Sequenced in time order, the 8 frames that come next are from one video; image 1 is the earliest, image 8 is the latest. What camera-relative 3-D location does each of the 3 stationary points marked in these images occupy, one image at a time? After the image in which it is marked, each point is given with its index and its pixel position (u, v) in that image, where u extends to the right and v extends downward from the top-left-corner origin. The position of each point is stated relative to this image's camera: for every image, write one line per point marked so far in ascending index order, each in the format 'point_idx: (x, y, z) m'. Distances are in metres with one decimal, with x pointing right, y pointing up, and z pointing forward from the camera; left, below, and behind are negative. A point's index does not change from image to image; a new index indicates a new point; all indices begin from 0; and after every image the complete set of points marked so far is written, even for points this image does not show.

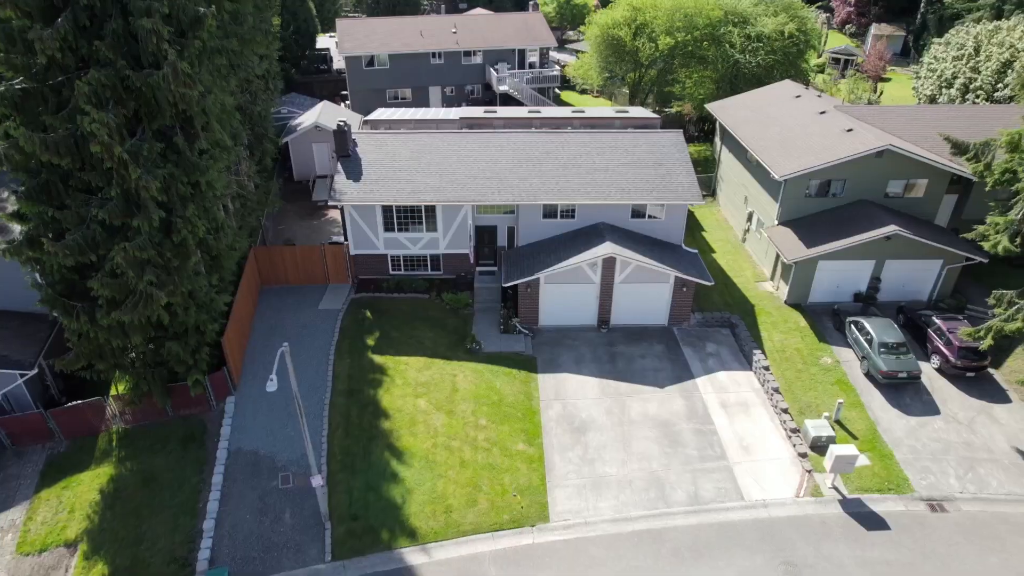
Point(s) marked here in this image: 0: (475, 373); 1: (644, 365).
0: (-1.1, -2.4, +18.7) m
1: (+3.9, -2.2, +19.2) m
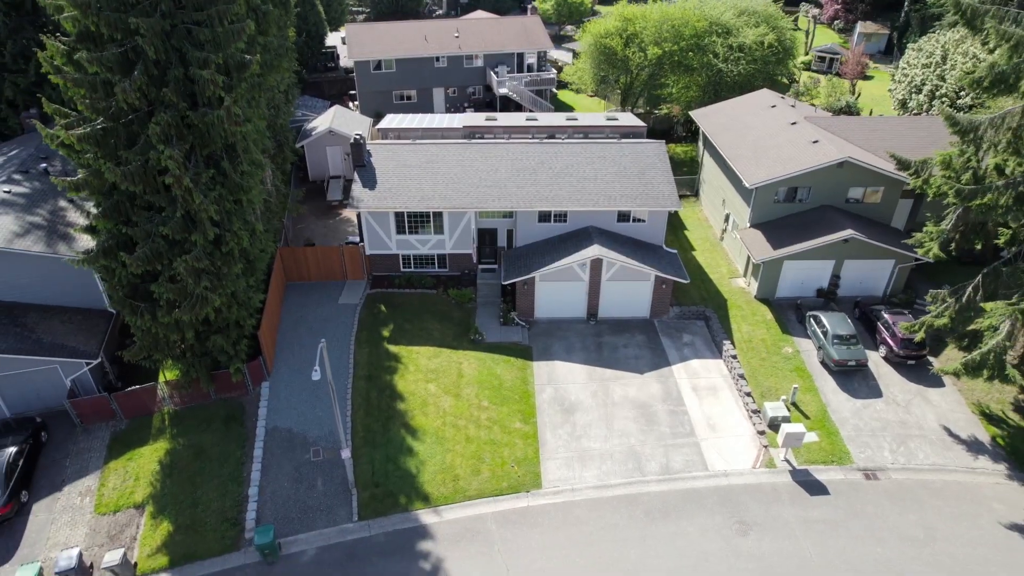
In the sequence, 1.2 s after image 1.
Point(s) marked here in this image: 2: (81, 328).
0: (-1.1, -2.3, +21.3) m
1: (+3.8, -2.2, +21.8) m
2: (-12.9, -1.2, +19.8) m
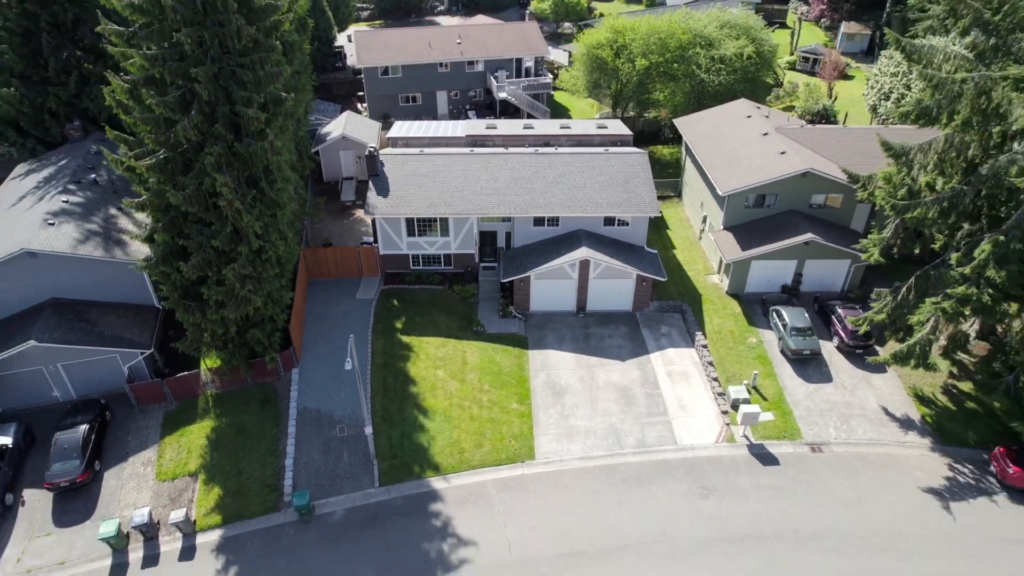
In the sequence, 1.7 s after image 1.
0: (-1.2, -2.3, +24.3) m
1: (+3.7, -2.1, +24.8) m
2: (-13.0, -1.2, +22.7) m
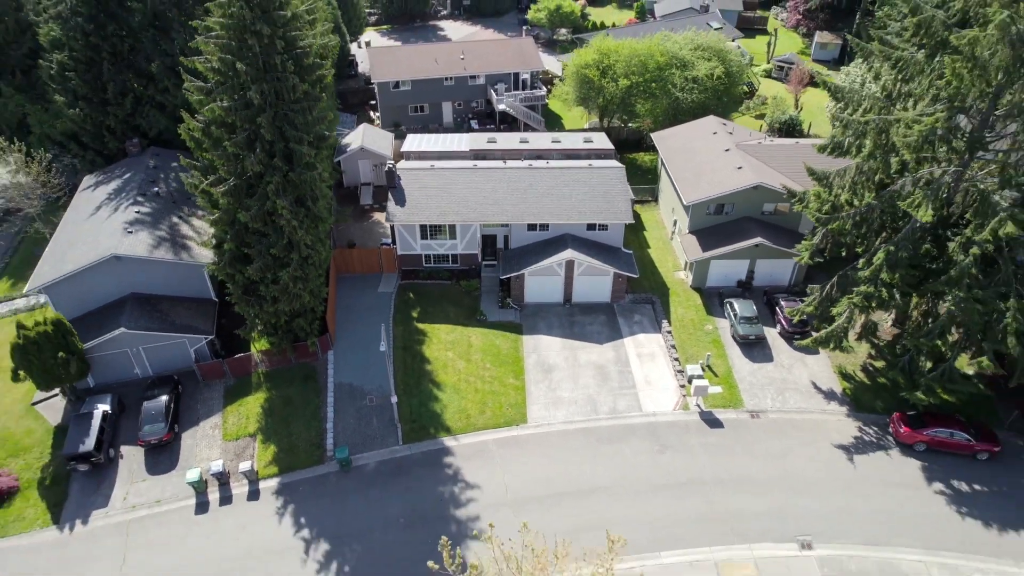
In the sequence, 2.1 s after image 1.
0: (-1.3, -2.1, +29.2) m
1: (+3.6, -1.9, +29.7) m
2: (-13.1, -1.1, +27.6) m
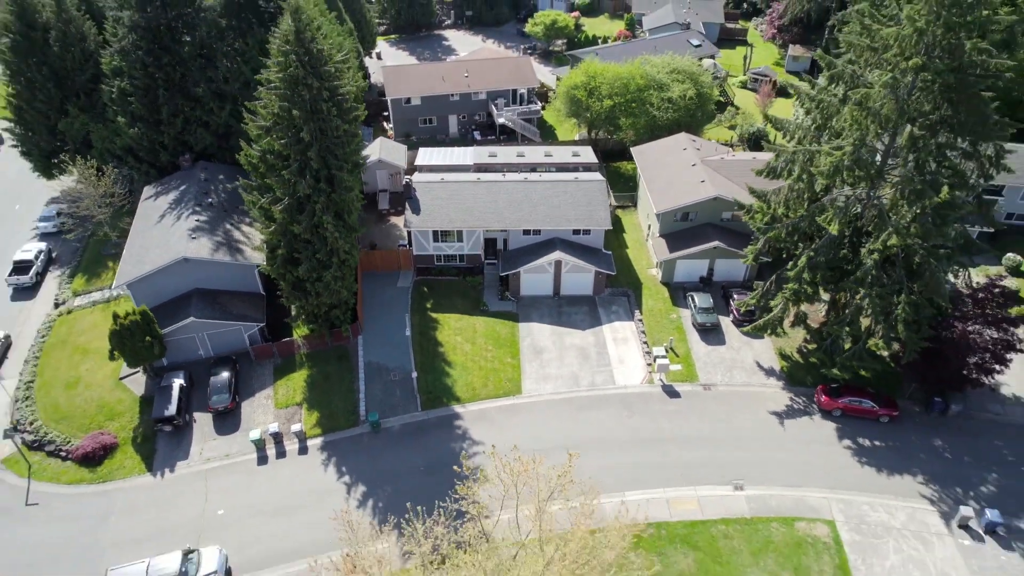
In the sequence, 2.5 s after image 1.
0: (-1.4, -1.8, +35.1) m
1: (+3.5, -1.6, +35.5) m
2: (-13.3, -0.8, +33.5) m
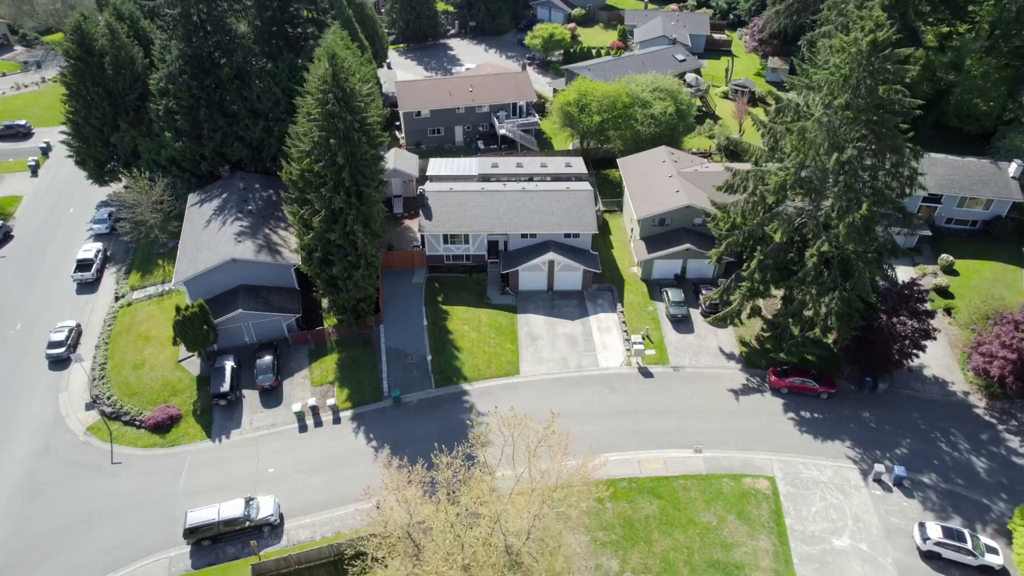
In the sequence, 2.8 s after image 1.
0: (-1.5, -1.6, +40.7) m
1: (+3.5, -1.4, +41.2) m
2: (-13.3, -0.6, +39.1) m
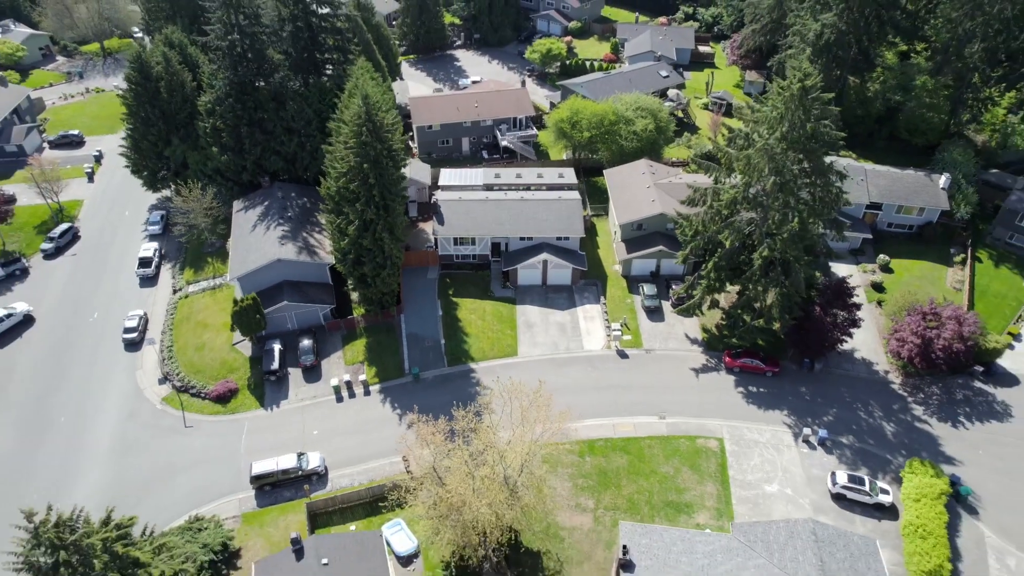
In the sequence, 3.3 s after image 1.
0: (-1.5, -1.2, +48.1) m
1: (+3.4, -1.0, +48.5) m
2: (-13.3, -0.3, +46.5) m
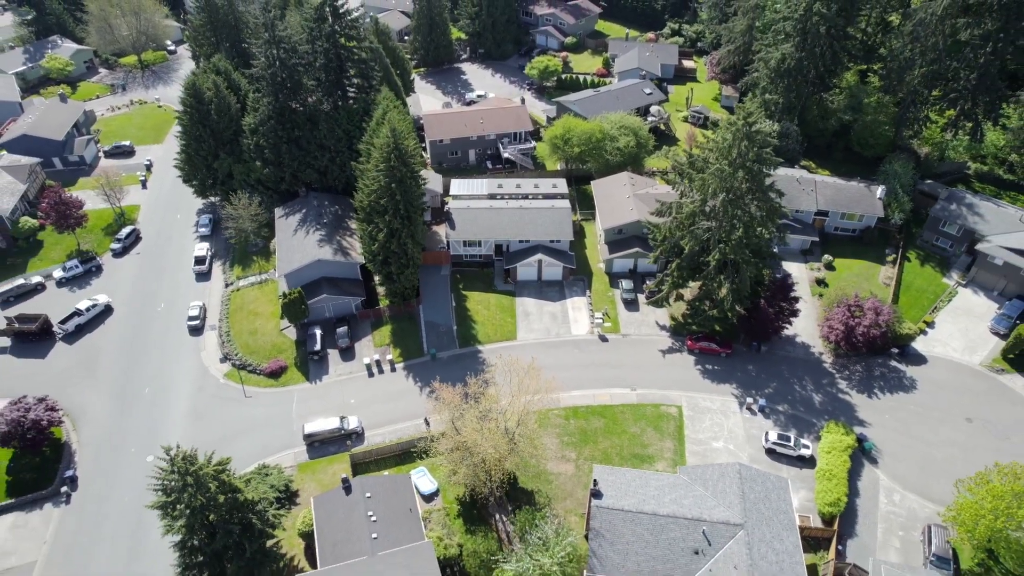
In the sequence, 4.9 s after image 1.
0: (-1.5, -0.8, +57.2) m
1: (+3.5, -0.6, +57.6) m
2: (-13.3, +0.1, +55.7) m
